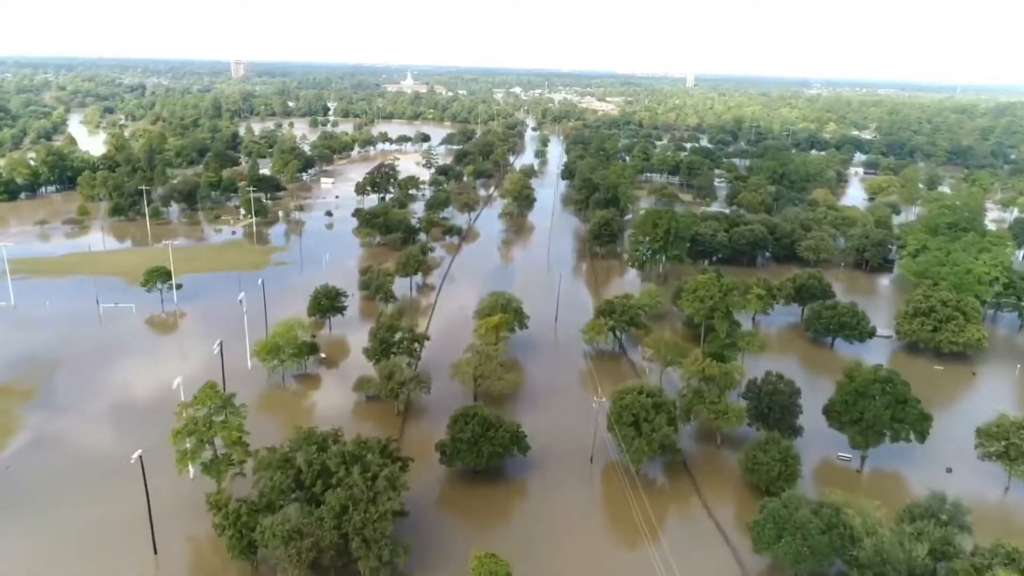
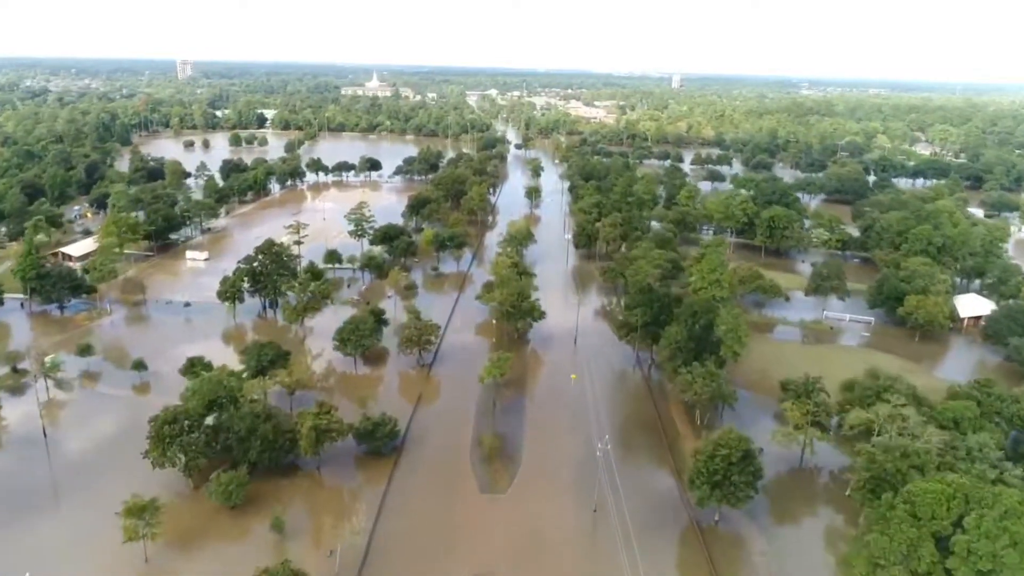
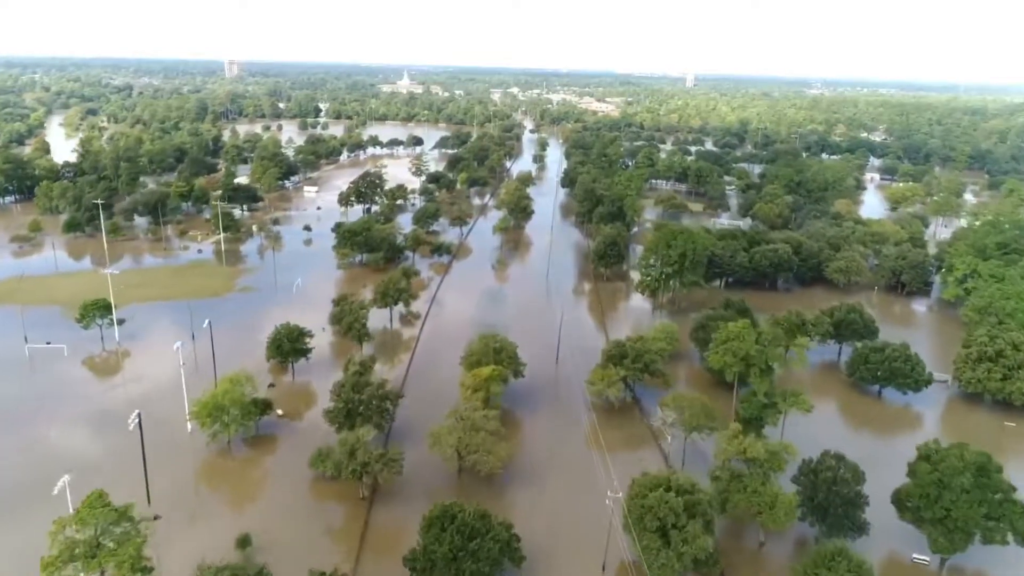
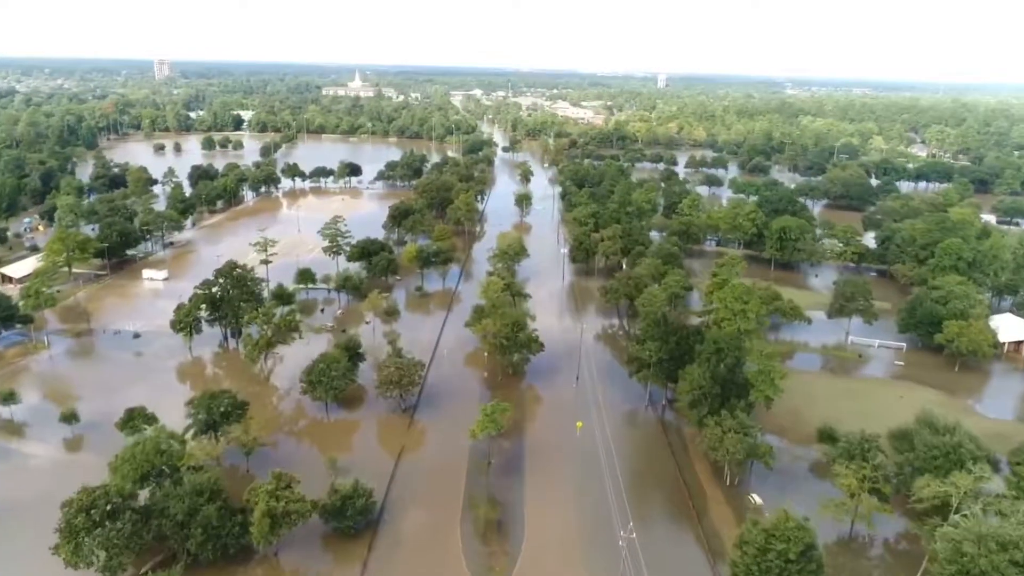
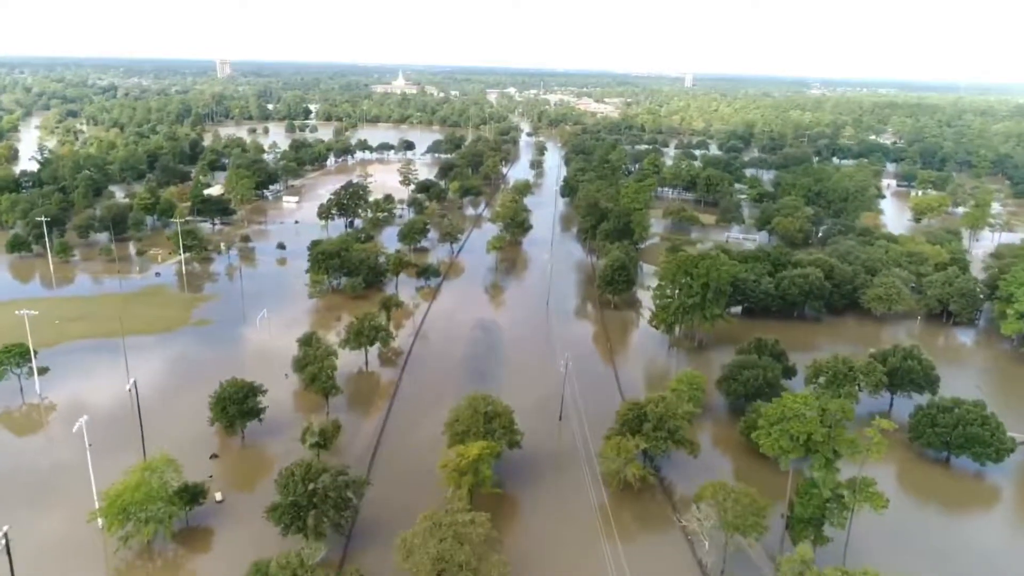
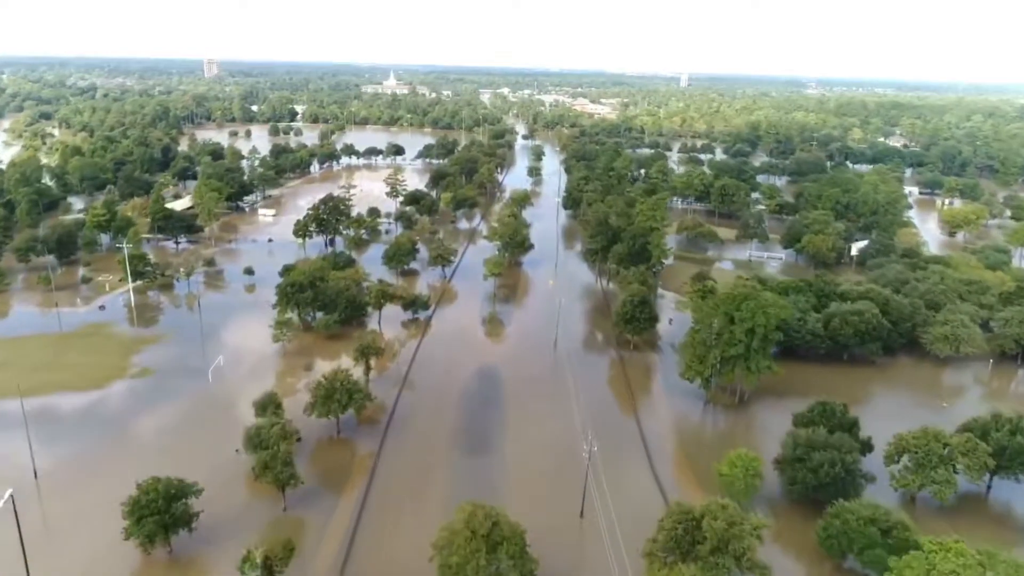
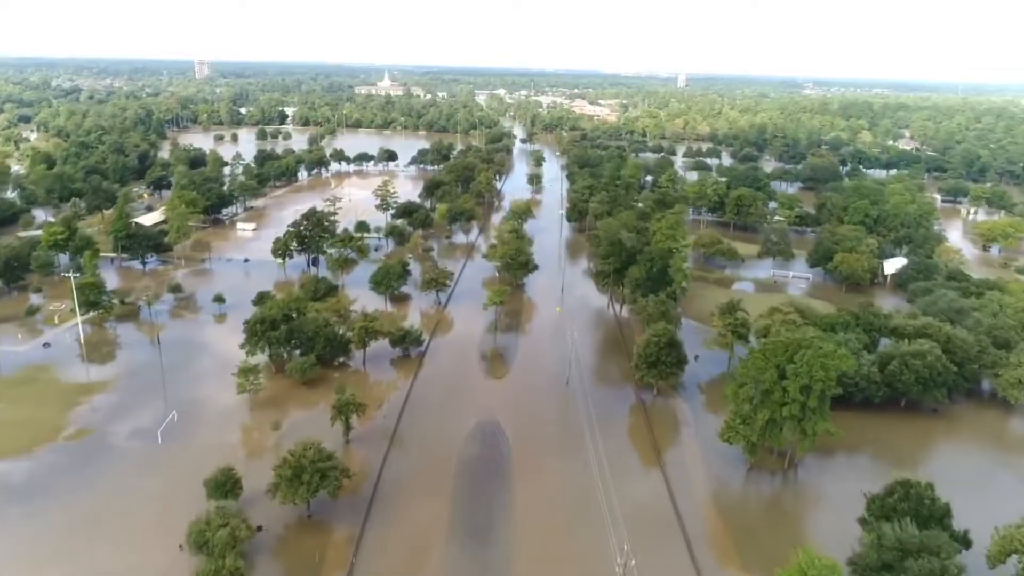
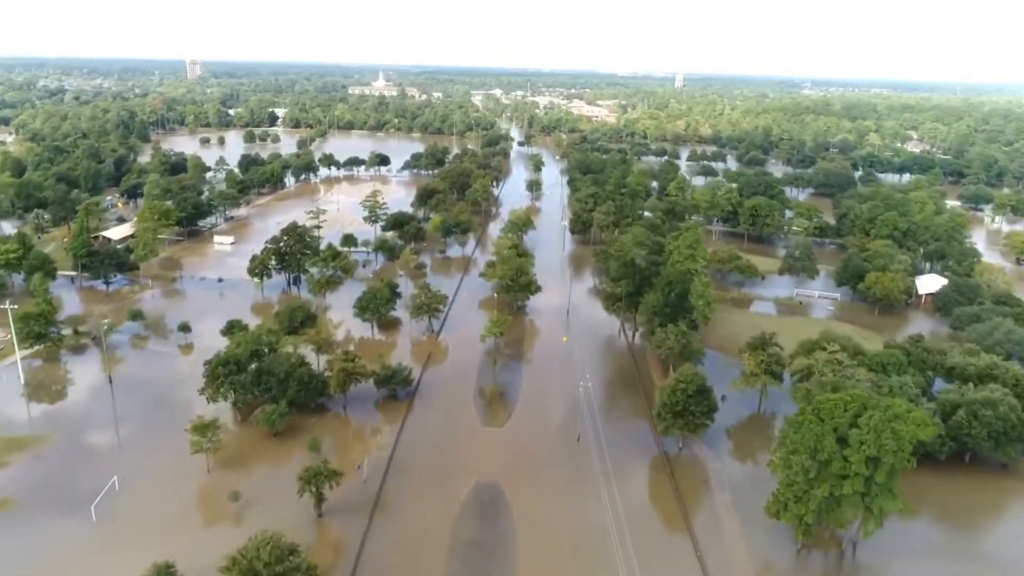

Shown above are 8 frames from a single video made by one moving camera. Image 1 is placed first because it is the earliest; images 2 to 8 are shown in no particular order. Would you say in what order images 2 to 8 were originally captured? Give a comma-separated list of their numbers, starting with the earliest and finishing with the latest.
3, 5, 6, 7, 8, 2, 4
